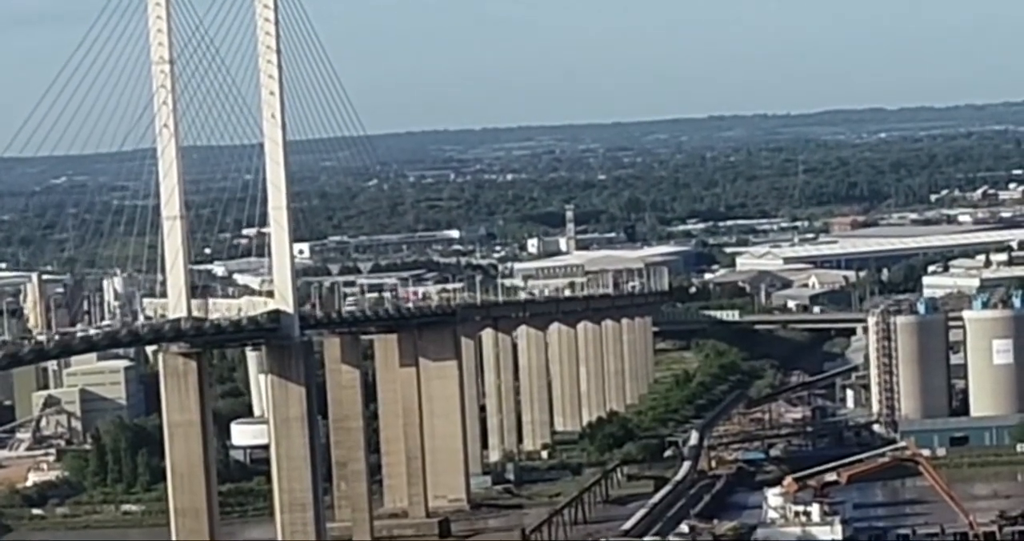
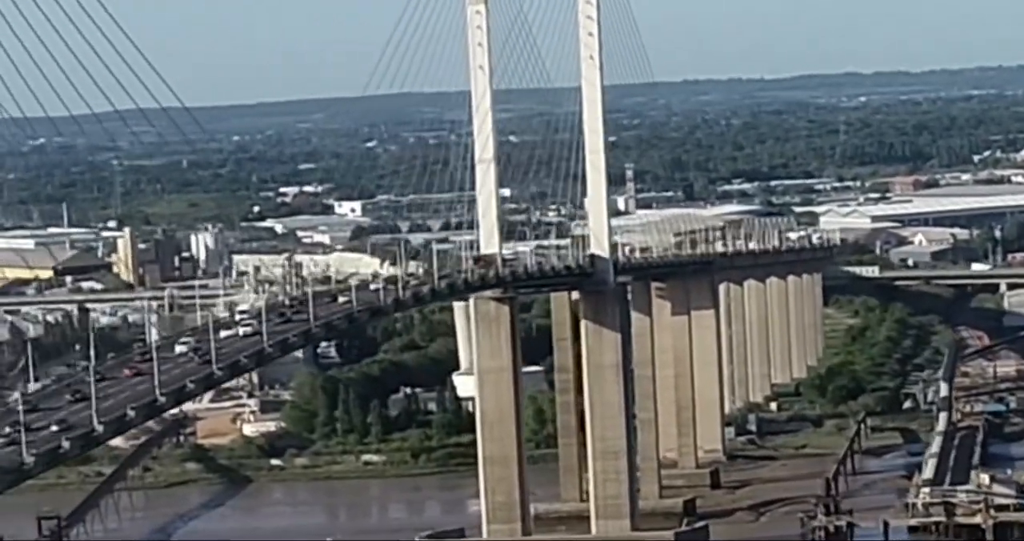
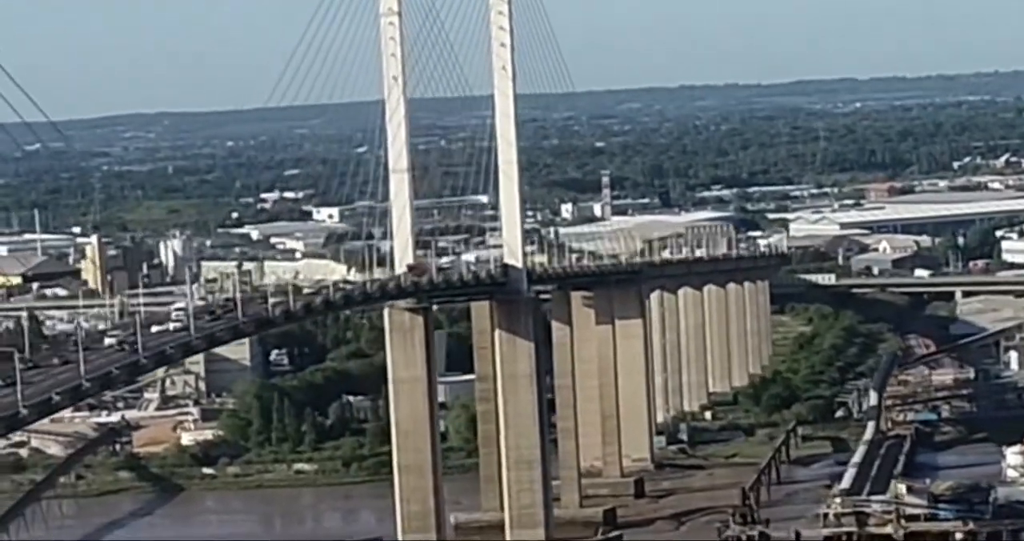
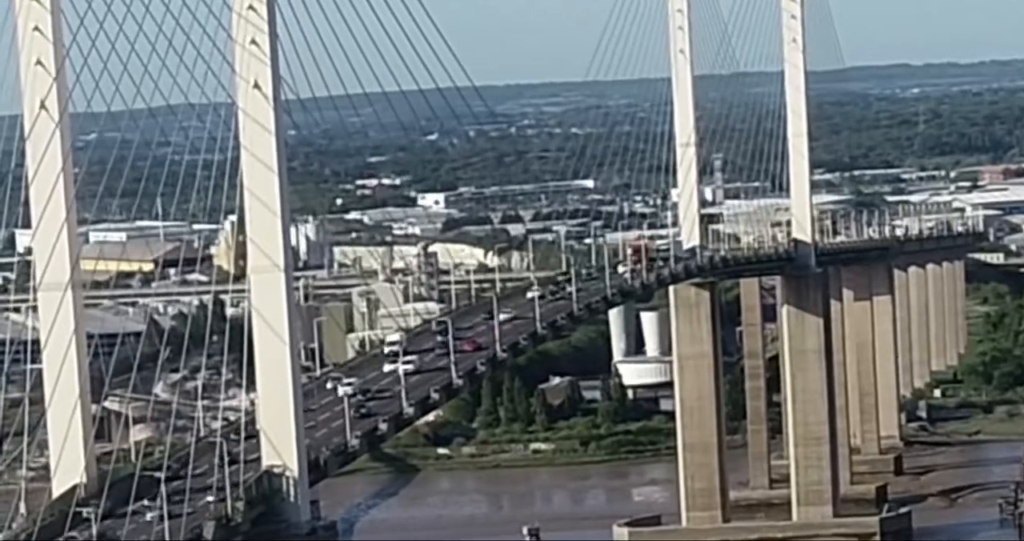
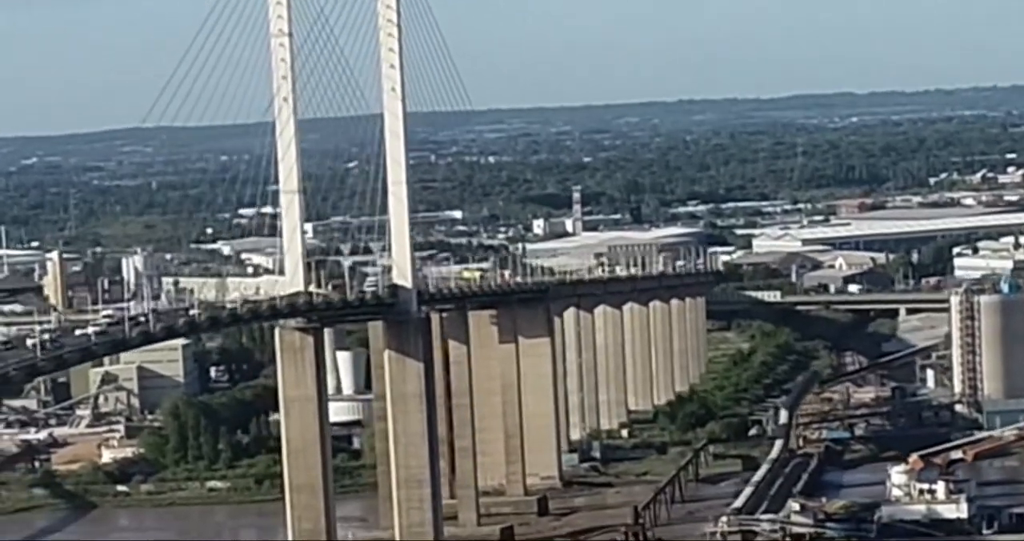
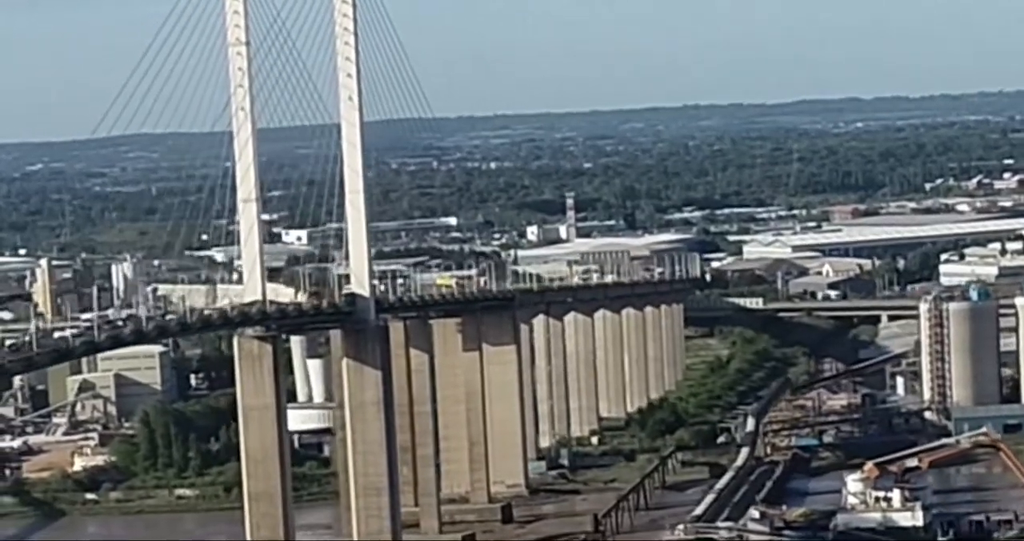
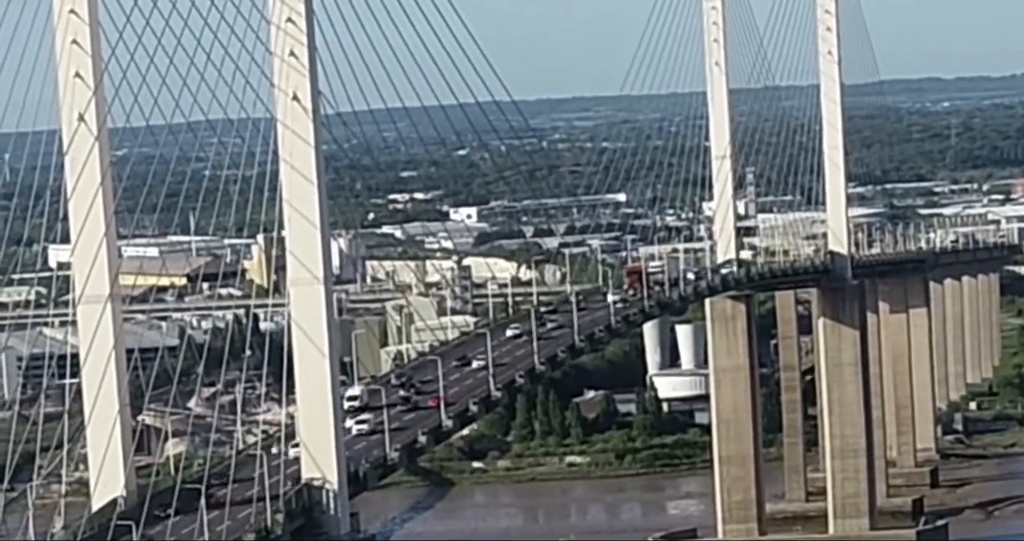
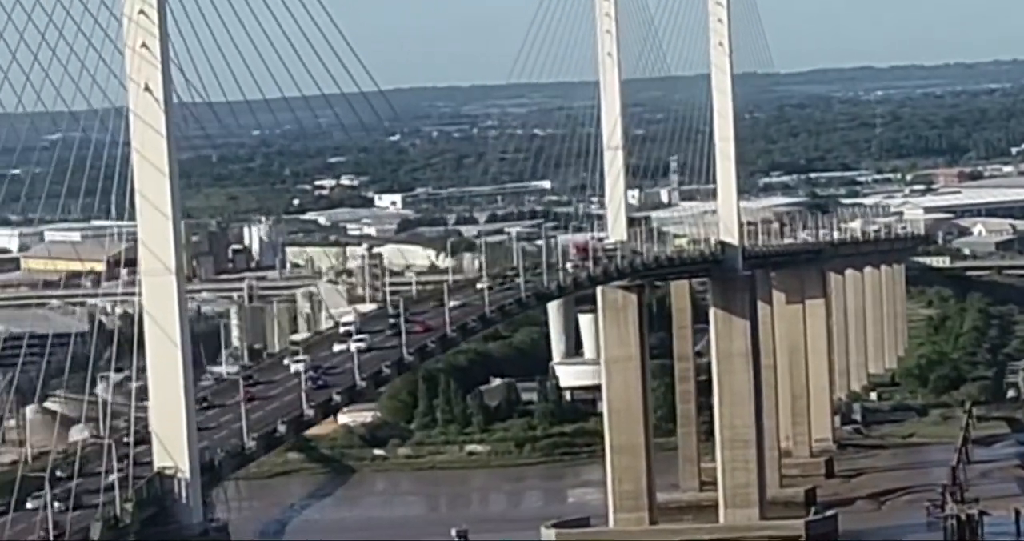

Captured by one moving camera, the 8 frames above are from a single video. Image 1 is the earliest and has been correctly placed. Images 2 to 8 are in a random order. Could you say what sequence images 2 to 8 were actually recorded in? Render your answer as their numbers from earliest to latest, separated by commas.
6, 5, 3, 2, 8, 4, 7
